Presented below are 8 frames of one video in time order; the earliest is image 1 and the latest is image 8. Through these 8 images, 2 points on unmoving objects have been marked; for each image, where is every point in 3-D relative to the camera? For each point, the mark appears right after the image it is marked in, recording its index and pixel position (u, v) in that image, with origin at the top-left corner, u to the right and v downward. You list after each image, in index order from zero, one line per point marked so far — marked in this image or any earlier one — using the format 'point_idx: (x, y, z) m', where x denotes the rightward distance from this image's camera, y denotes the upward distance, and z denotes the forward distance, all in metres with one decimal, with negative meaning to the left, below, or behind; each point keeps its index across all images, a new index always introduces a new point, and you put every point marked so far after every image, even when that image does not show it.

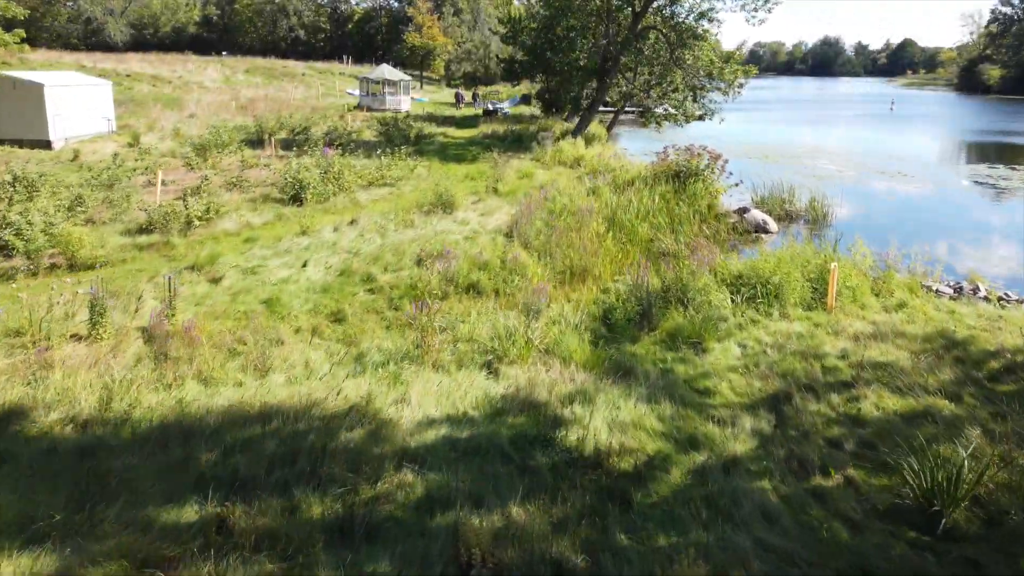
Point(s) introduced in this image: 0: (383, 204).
0: (-2.4, +1.5, +12.3) m
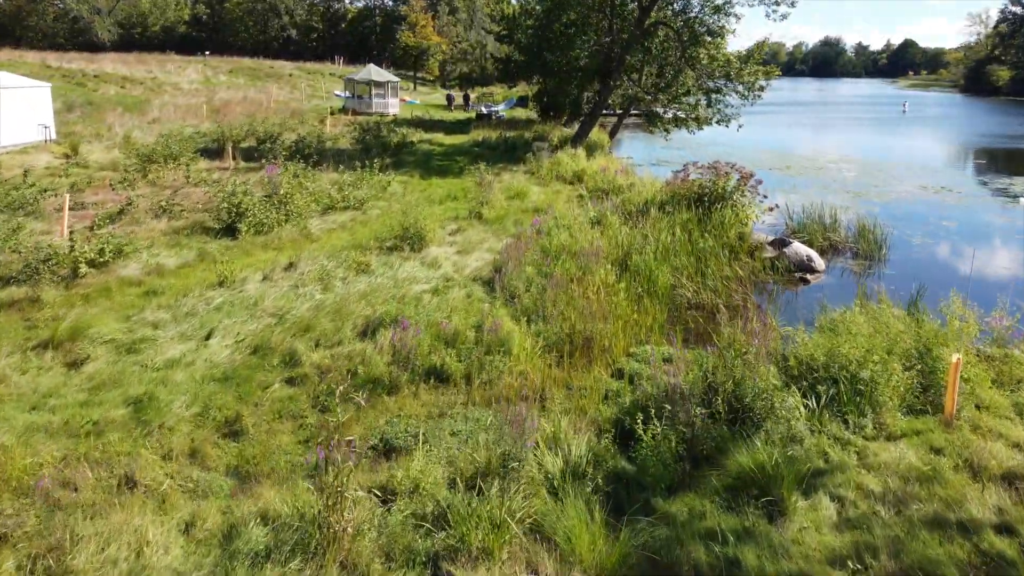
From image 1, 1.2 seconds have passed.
0: (-2.6, +0.7, +10.0) m
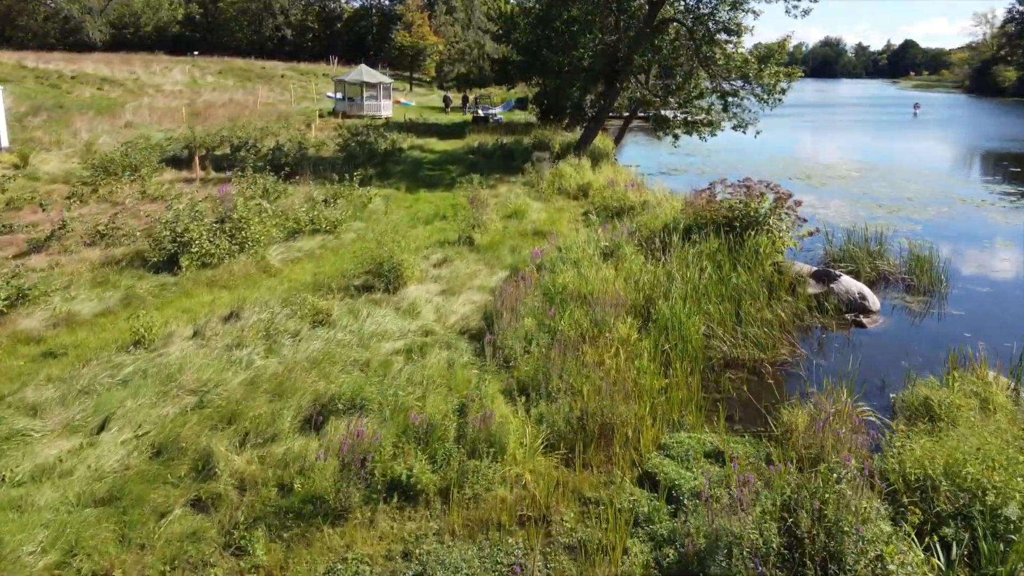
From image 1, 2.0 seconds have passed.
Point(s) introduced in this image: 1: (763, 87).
0: (-2.7, +0.2, +8.4) m
1: (+6.3, +5.0, +16.7) m
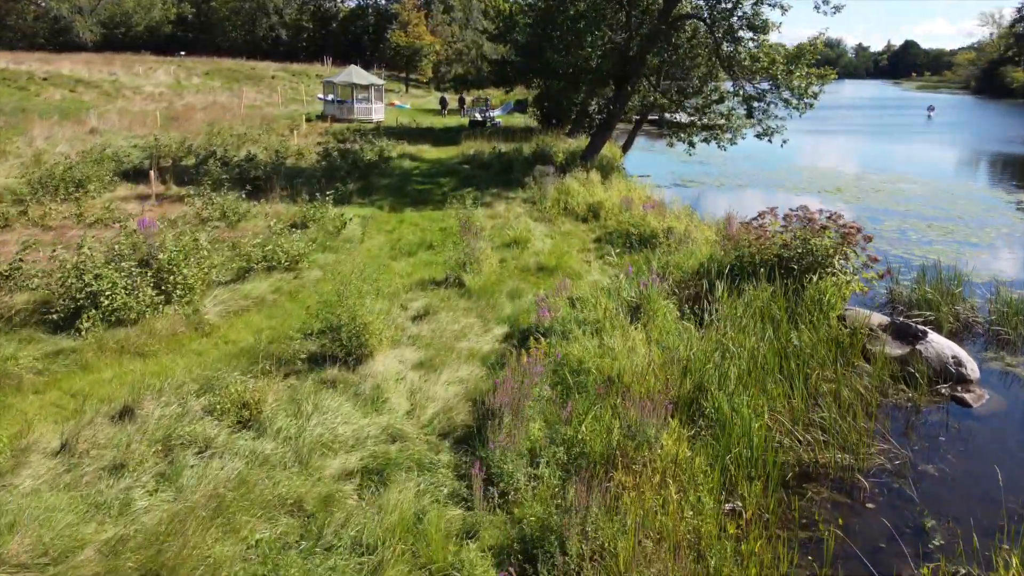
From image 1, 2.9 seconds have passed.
0: (-2.7, -0.5, +6.6) m
1: (+6.3, +4.4, +14.9) m
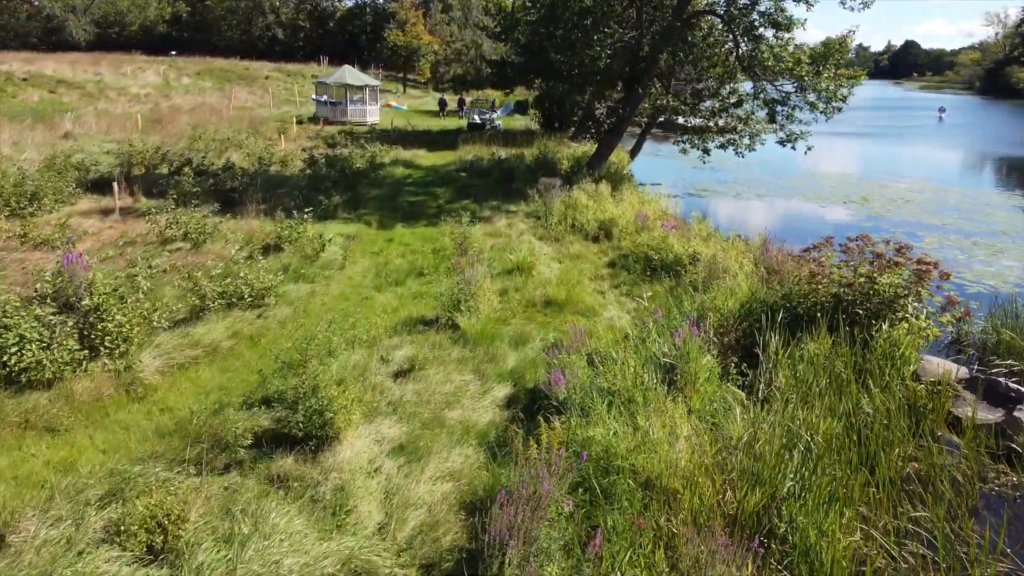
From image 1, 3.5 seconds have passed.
0: (-2.6, -0.9, +5.4) m
1: (+6.3, +4.0, +13.7) m
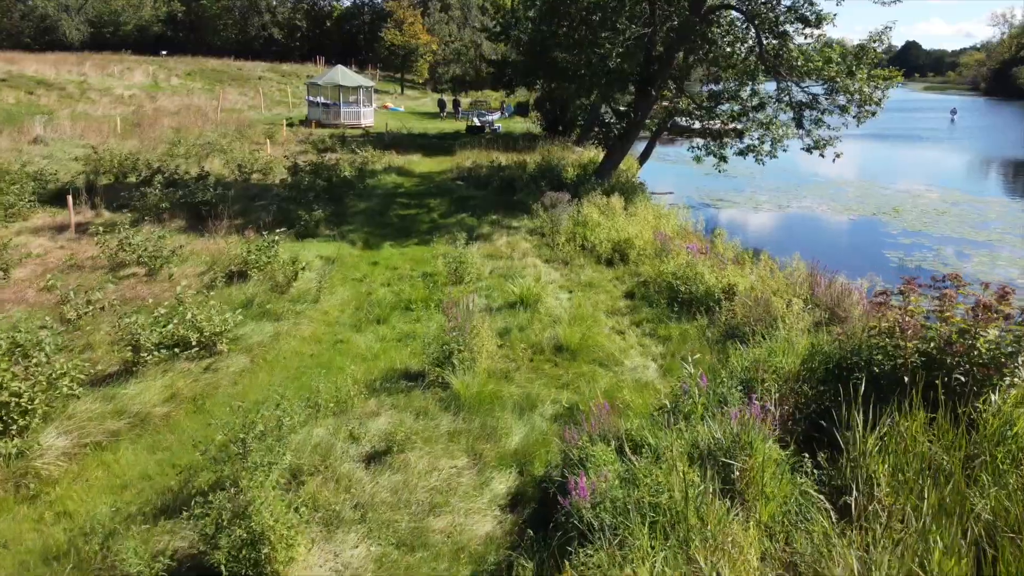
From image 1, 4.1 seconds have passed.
0: (-2.6, -1.3, +4.1) m
1: (+6.3, +3.6, +12.5) m
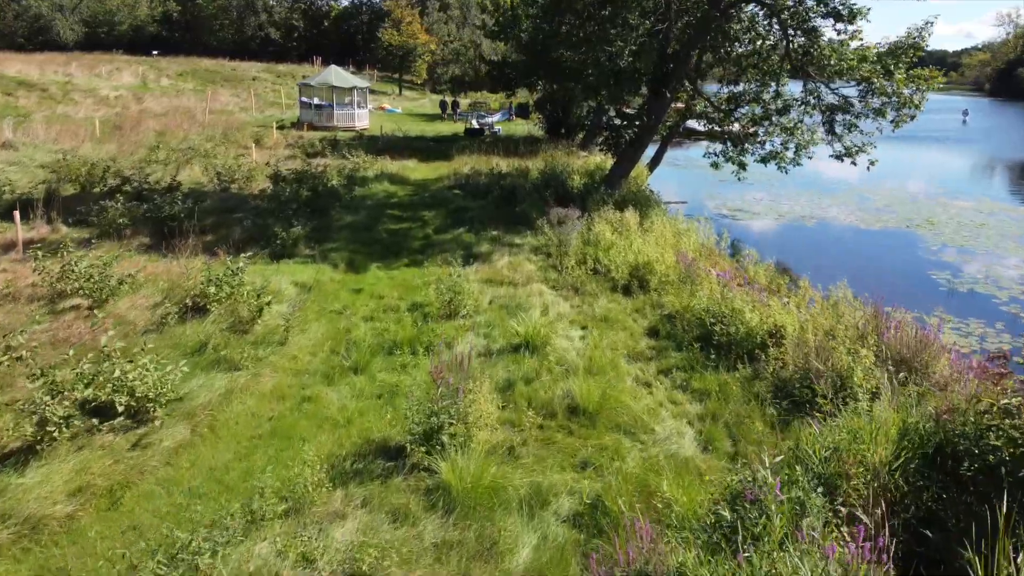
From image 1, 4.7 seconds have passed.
0: (-2.6, -1.6, +2.9) m
1: (+6.4, +3.2, +11.3) m
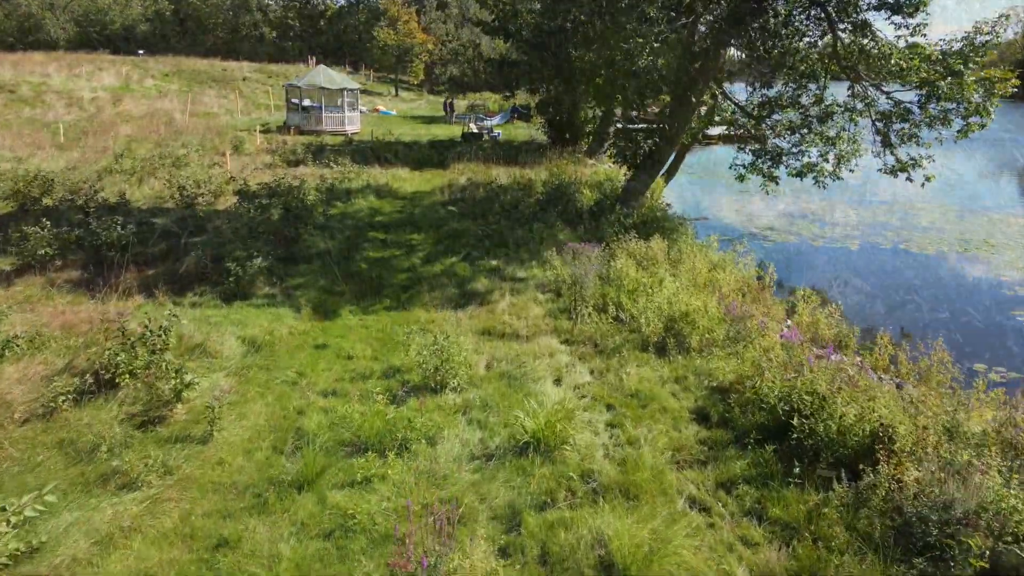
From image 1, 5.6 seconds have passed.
0: (-2.5, -2.2, +1.3) m
1: (+6.4, +2.7, +9.7) m
